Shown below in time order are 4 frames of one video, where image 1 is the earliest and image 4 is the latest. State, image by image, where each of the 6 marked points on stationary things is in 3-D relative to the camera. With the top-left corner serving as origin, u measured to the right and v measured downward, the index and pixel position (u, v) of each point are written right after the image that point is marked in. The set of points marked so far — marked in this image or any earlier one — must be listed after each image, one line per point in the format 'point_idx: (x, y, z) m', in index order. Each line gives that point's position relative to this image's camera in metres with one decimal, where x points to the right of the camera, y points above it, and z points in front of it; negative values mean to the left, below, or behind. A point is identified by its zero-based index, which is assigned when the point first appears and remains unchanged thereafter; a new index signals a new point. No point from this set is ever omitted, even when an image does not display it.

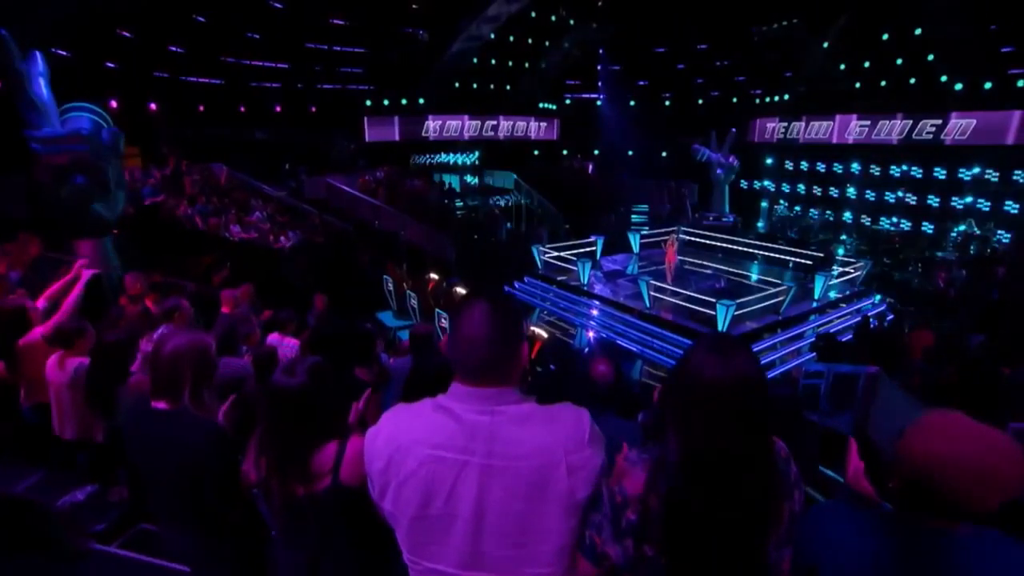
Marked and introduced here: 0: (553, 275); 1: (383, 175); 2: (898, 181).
0: (+0.8, +0.1, +11.4) m
1: (-3.0, +2.6, +13.8) m
2: (+9.1, +2.6, +13.8) m
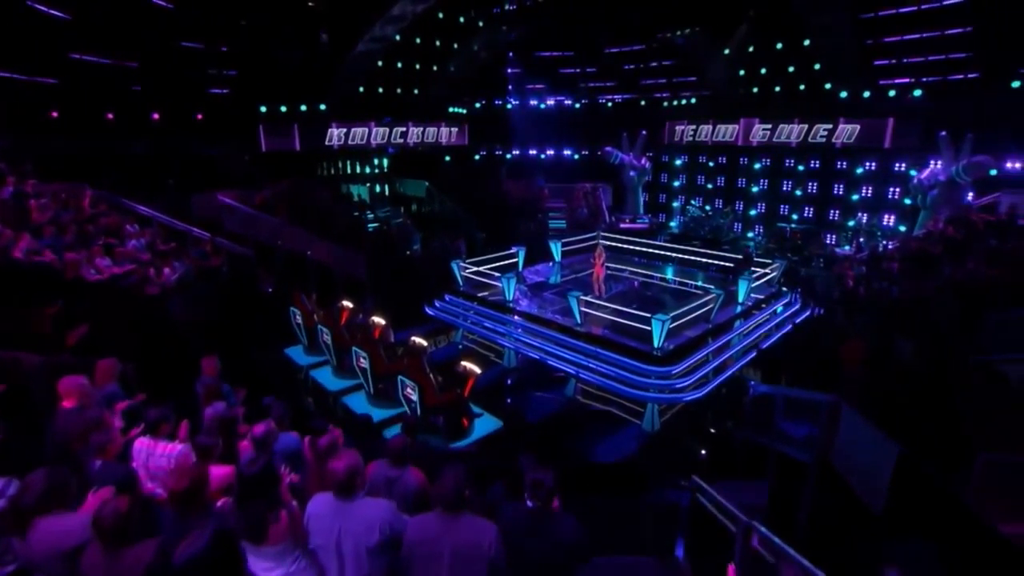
0: (-0.7, -0.1, +10.9) m
1: (-4.9, +2.2, +12.7) m
2: (+7.1, +2.7, +14.5) m
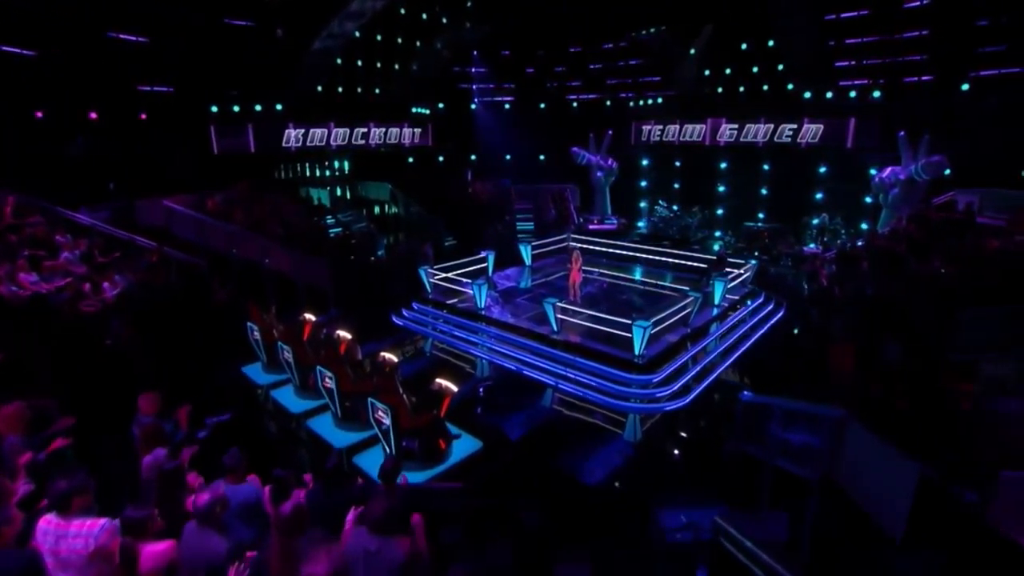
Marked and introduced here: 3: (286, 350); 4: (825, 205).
0: (-1.2, -0.2, +10.5) m
1: (-5.6, +2.0, +12.0) m
2: (+6.2, +2.7, +14.5) m
3: (-2.4, -0.7, +6.3) m
4: (+7.2, +1.9, +13.4) m
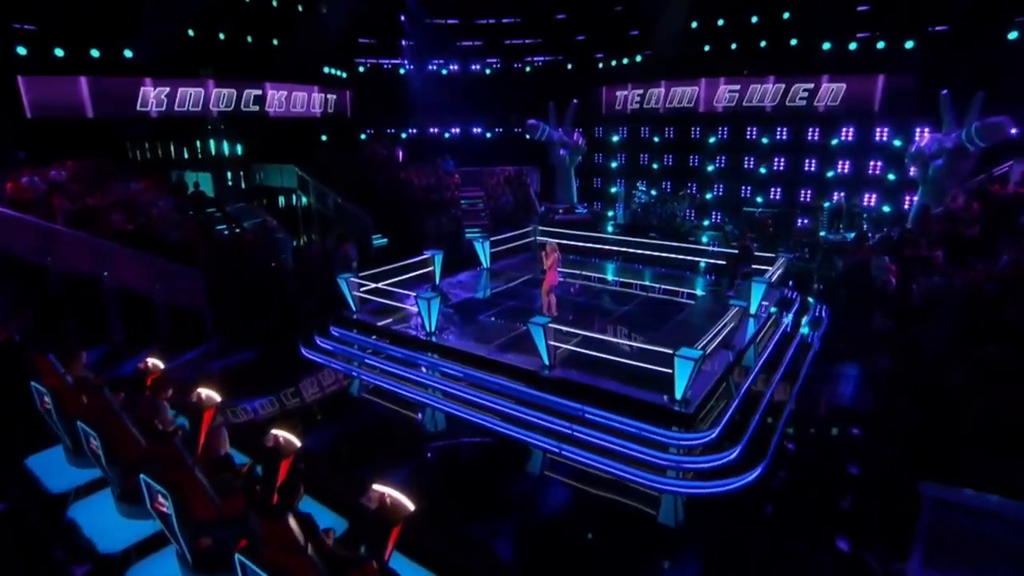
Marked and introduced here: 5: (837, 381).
0: (-1.8, -0.4, +7.4) m
1: (-6.3, +1.6, +8.4) m
2: (+5.1, +2.7, +12.3) m
3: (-2.5, -0.9, +3.1) m
4: (+6.2, +2.0, +11.2) m
5: (+4.3, -1.2, +7.8) m
